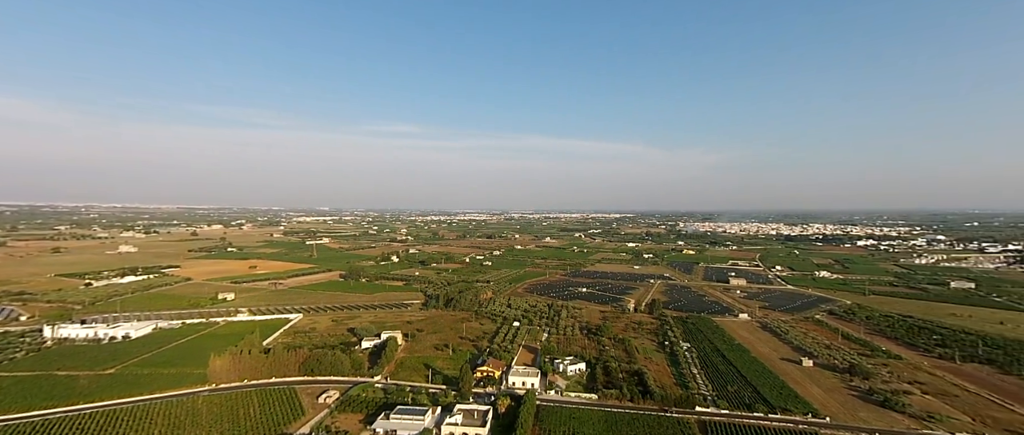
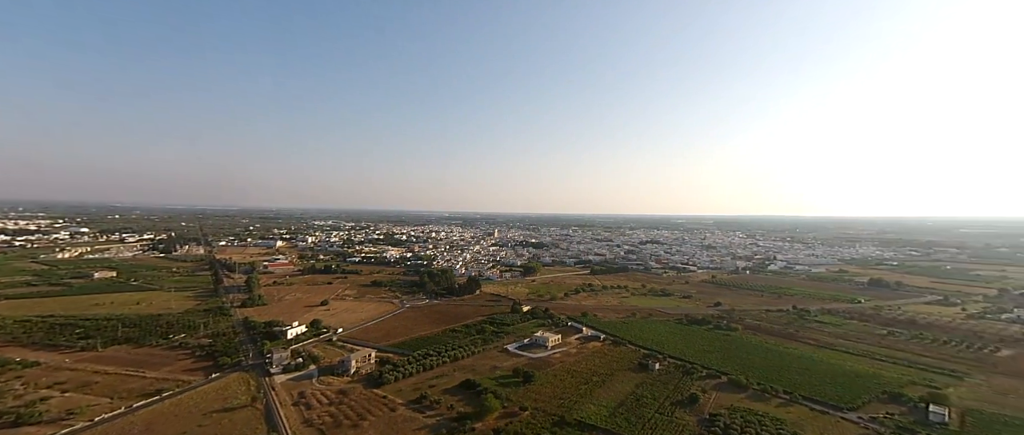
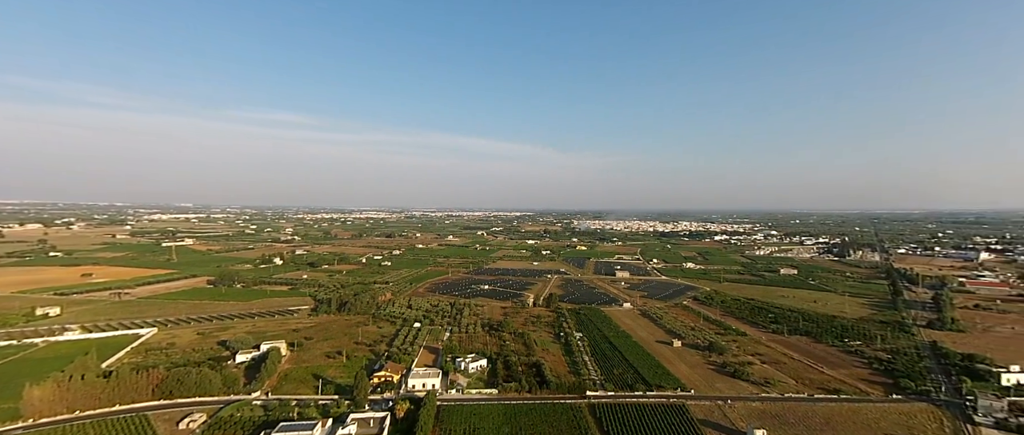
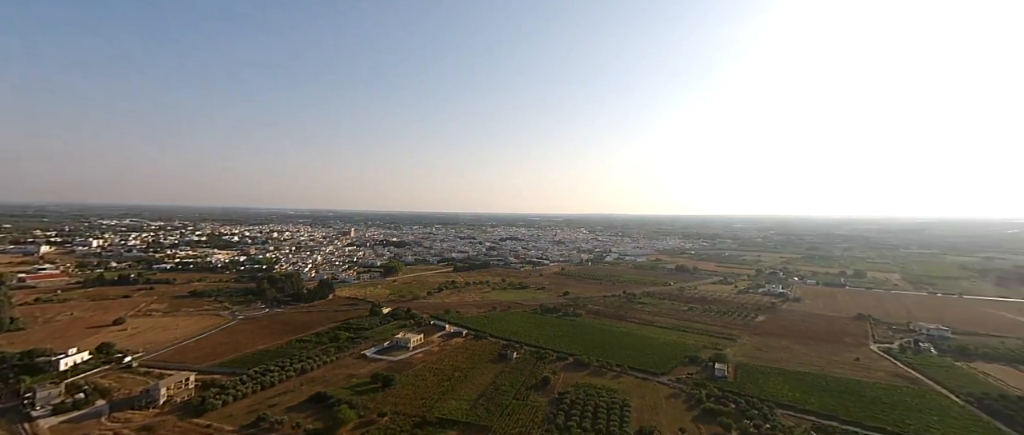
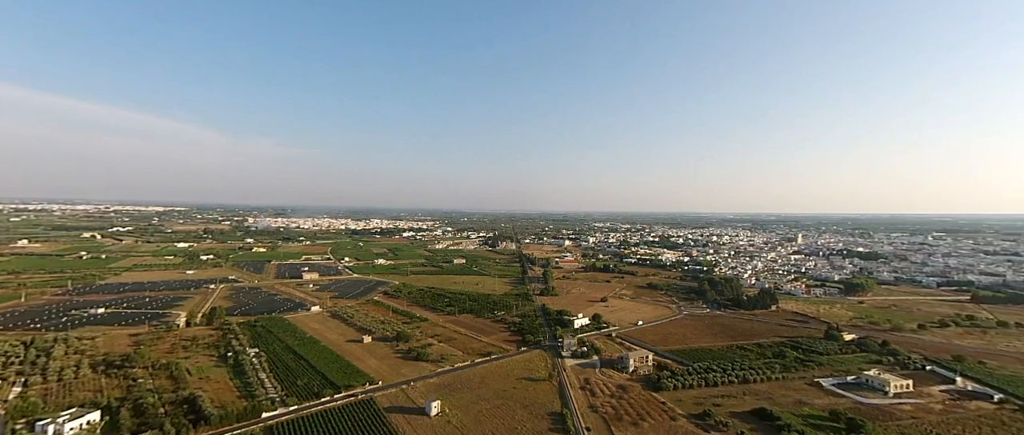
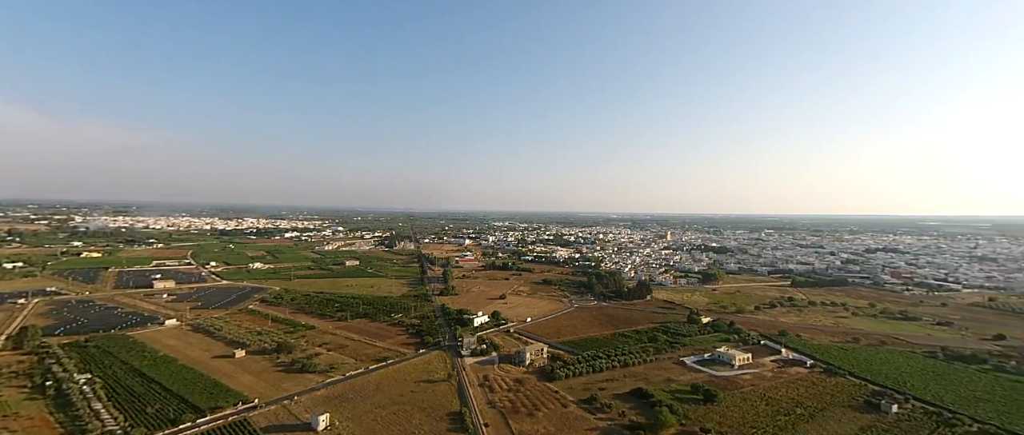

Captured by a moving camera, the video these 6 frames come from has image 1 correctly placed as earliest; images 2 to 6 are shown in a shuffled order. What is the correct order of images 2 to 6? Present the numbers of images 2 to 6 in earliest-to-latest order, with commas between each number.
3, 5, 6, 2, 4
